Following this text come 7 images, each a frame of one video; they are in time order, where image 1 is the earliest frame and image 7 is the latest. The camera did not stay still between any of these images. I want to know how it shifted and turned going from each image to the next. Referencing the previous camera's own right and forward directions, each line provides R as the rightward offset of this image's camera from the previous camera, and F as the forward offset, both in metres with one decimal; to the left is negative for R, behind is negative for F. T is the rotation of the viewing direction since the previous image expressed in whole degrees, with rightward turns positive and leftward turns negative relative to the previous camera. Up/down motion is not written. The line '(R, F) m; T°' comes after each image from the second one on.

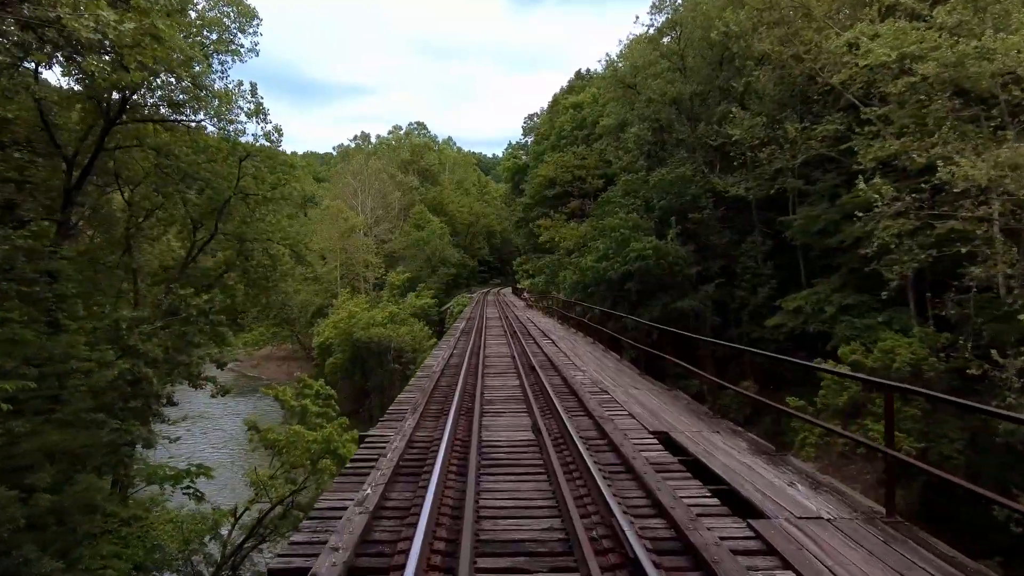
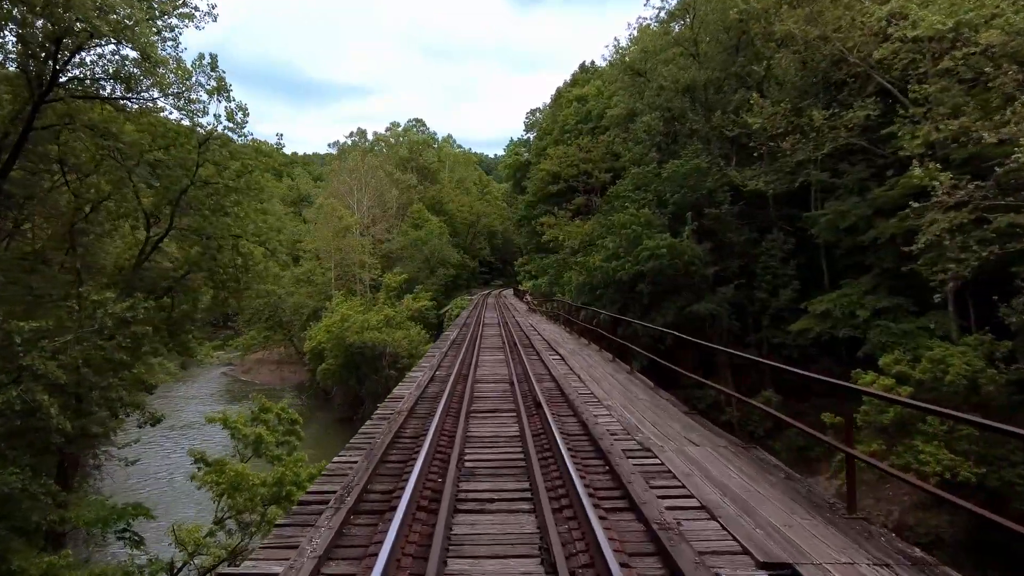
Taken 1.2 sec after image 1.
(0.0, +1.4) m; 0°
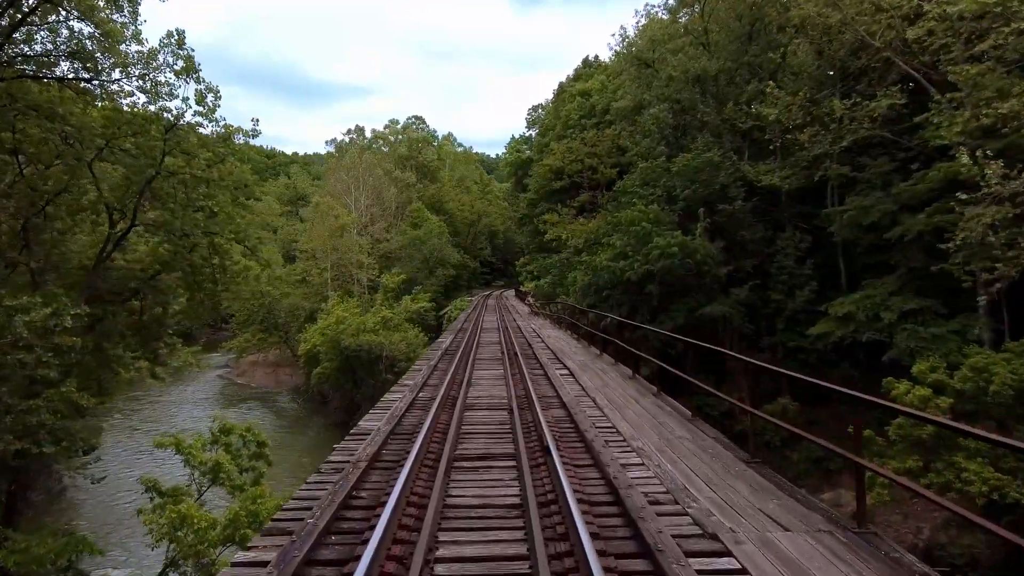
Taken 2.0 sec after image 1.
(0.0, +0.9) m; 0°
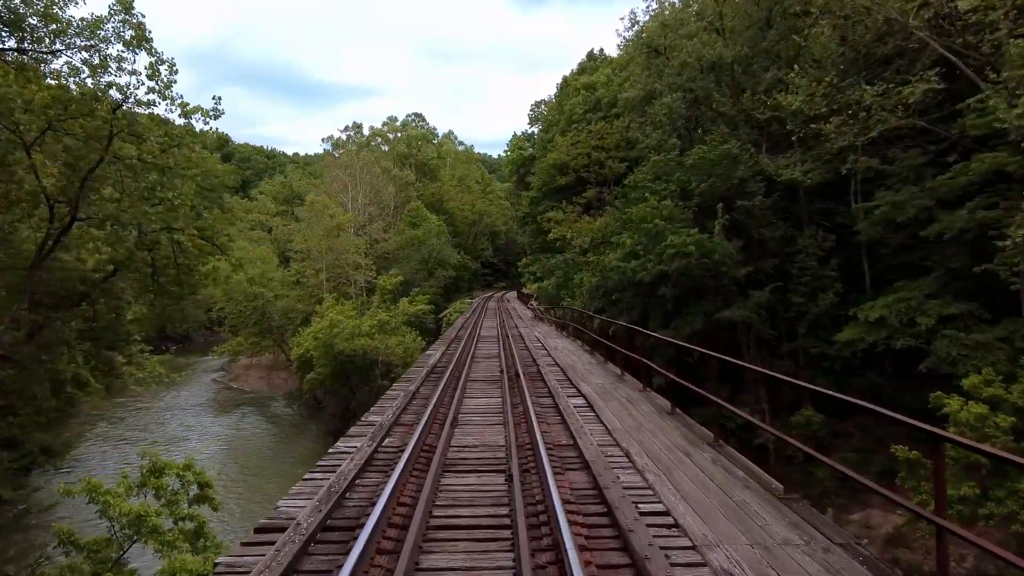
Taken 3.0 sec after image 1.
(0.0, +1.1) m; 0°
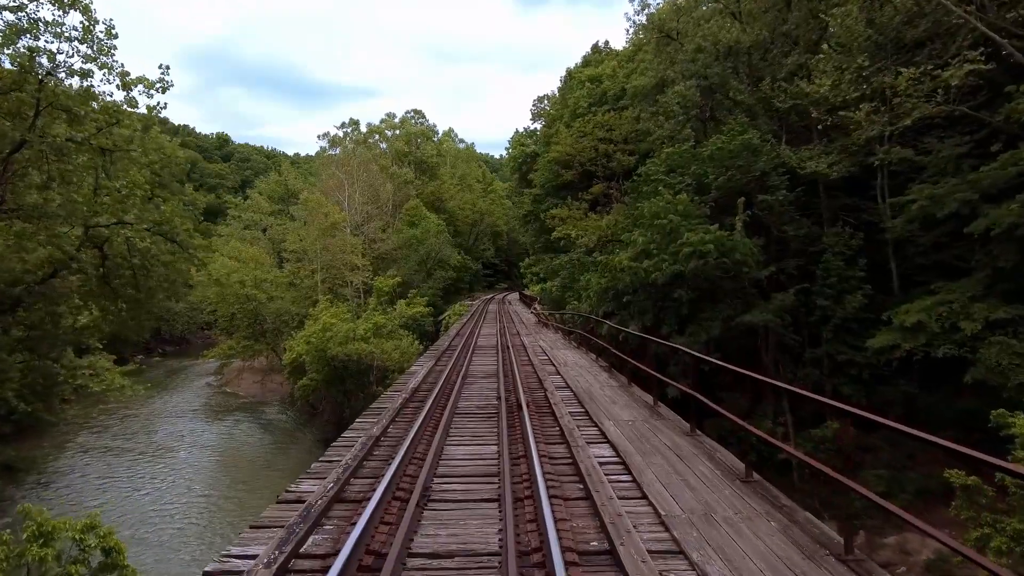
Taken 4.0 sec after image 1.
(0.0, +1.1) m; 0°
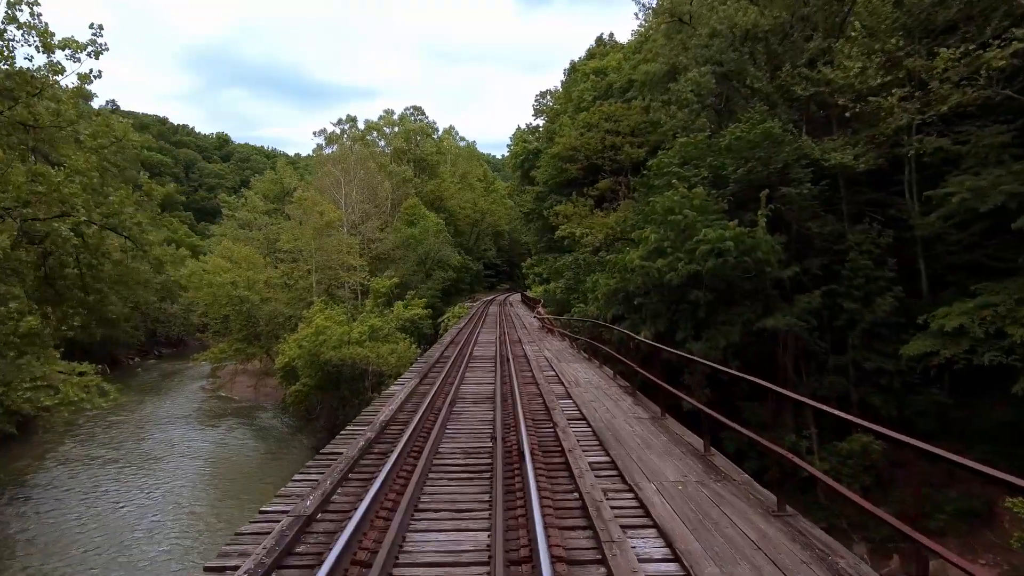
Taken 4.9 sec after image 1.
(0.0, +1.0) m; 0°
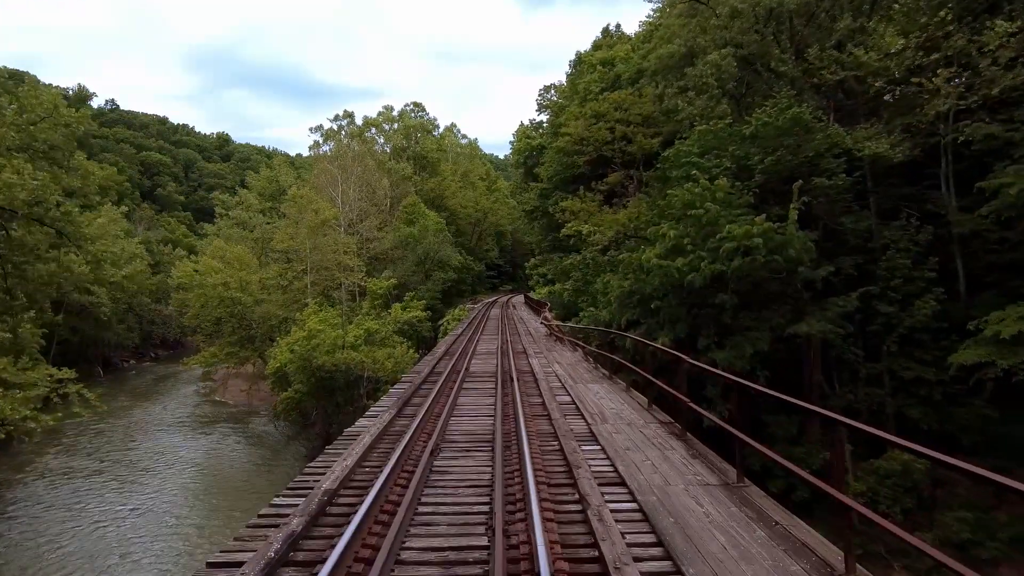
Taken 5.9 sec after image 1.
(0.0, +1.1) m; 0°
